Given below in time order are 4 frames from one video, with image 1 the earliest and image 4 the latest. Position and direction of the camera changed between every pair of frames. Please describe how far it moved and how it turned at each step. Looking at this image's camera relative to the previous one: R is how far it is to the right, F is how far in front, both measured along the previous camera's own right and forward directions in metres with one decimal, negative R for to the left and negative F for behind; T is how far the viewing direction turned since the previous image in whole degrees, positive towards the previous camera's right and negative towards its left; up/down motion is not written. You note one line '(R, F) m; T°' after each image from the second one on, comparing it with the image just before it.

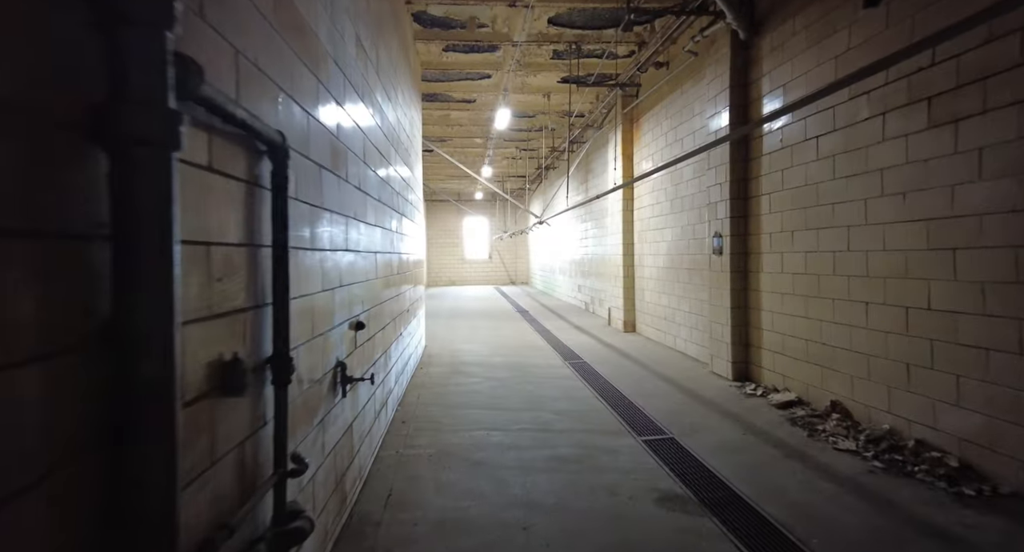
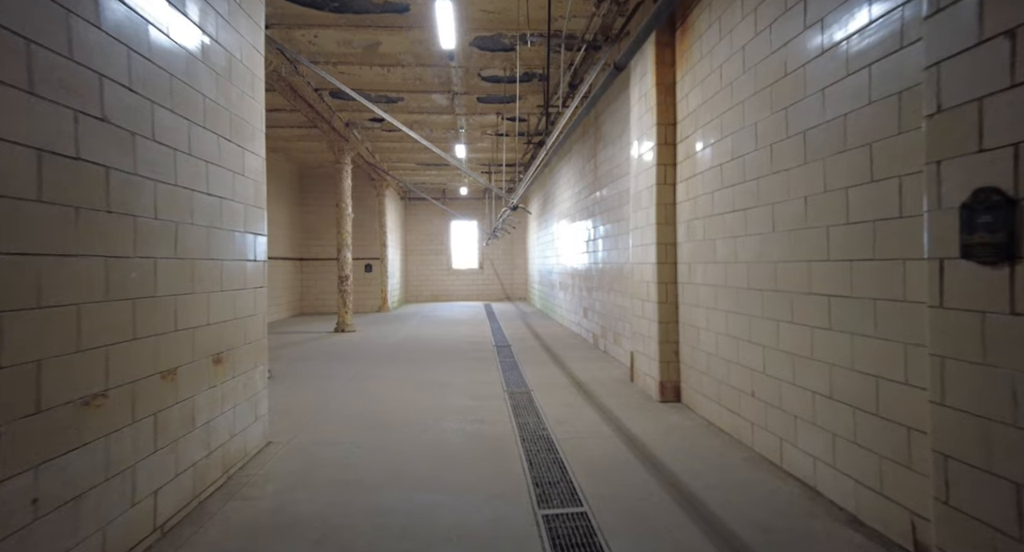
(+0.4, +2.6) m; -1°
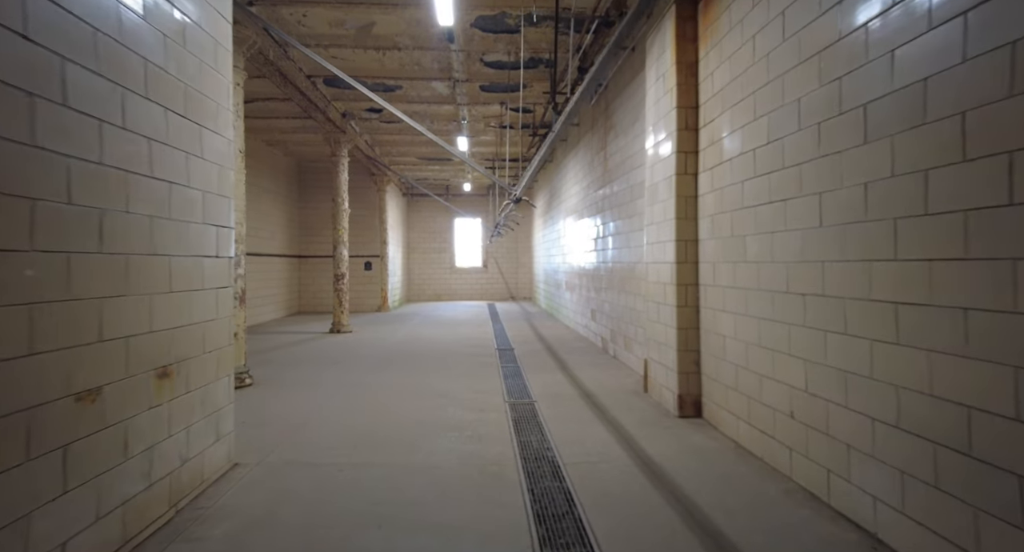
(0.0, +0.4) m; -1°
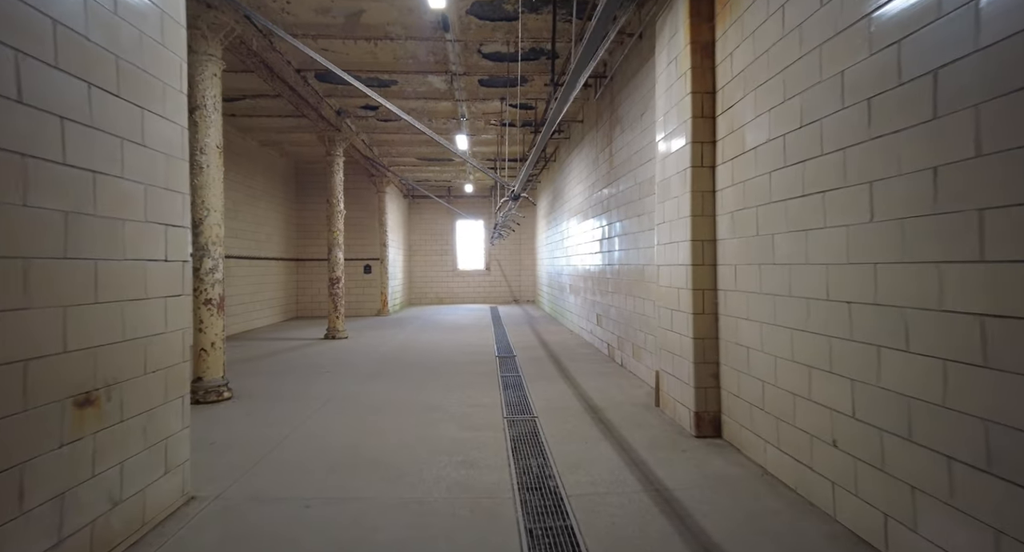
(0.0, +0.3) m; -1°
